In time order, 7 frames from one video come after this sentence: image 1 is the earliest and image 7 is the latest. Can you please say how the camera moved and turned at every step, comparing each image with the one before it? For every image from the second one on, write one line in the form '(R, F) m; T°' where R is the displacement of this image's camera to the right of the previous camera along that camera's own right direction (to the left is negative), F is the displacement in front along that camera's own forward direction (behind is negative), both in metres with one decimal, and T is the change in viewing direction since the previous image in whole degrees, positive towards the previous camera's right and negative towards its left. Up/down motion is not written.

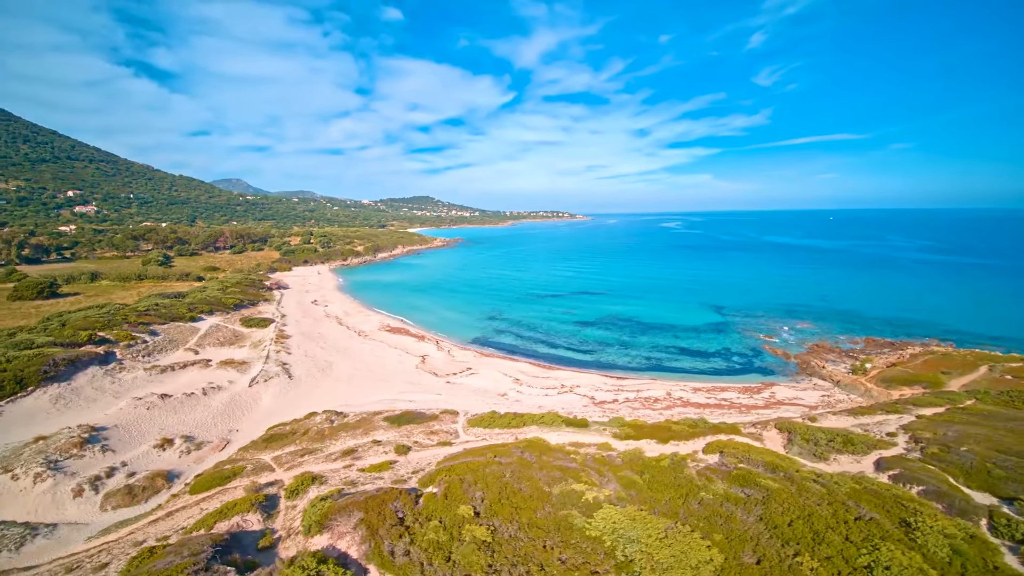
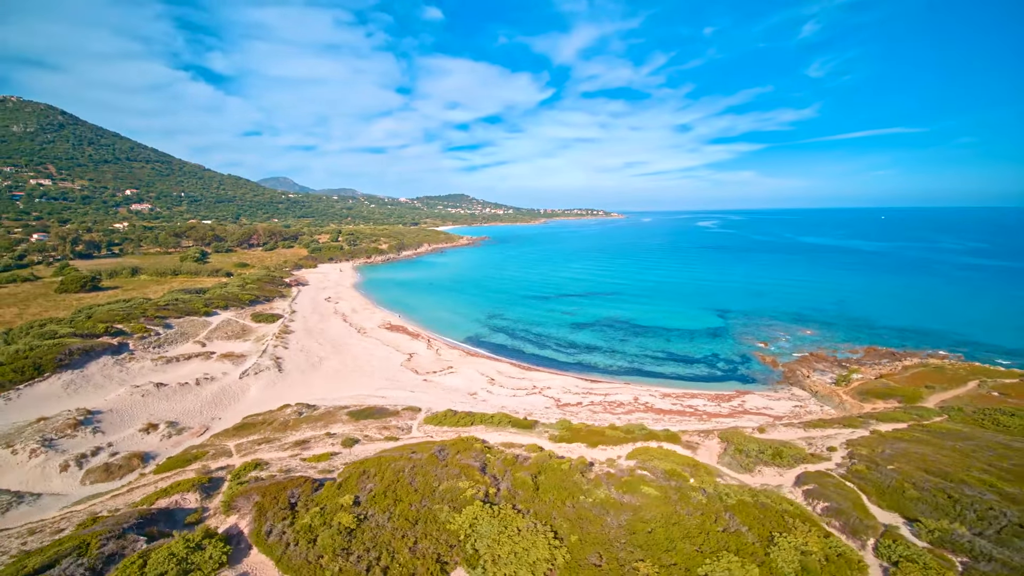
(+4.4, -0.8) m; -5°
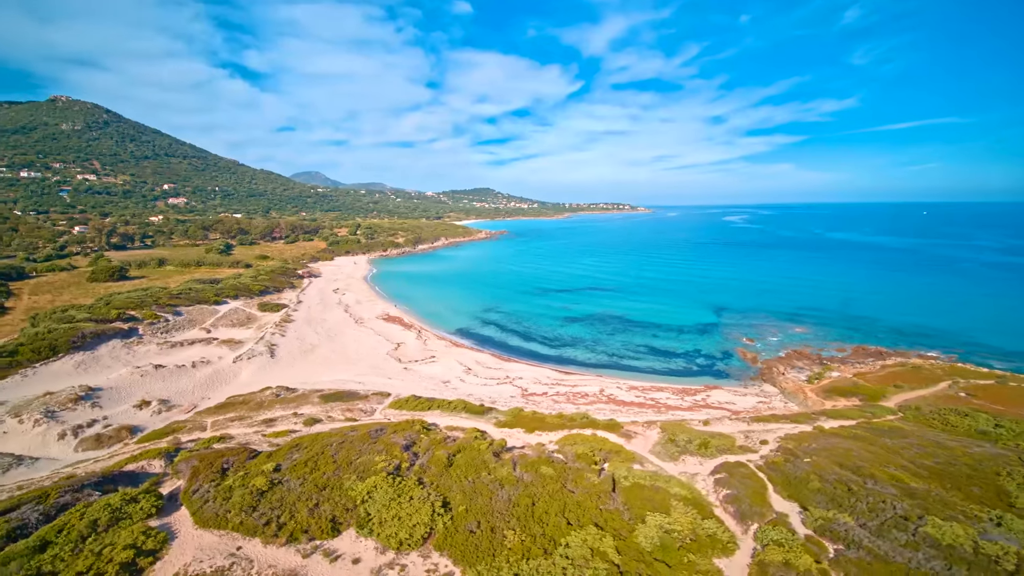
(+3.9, -1.1) m; -3°
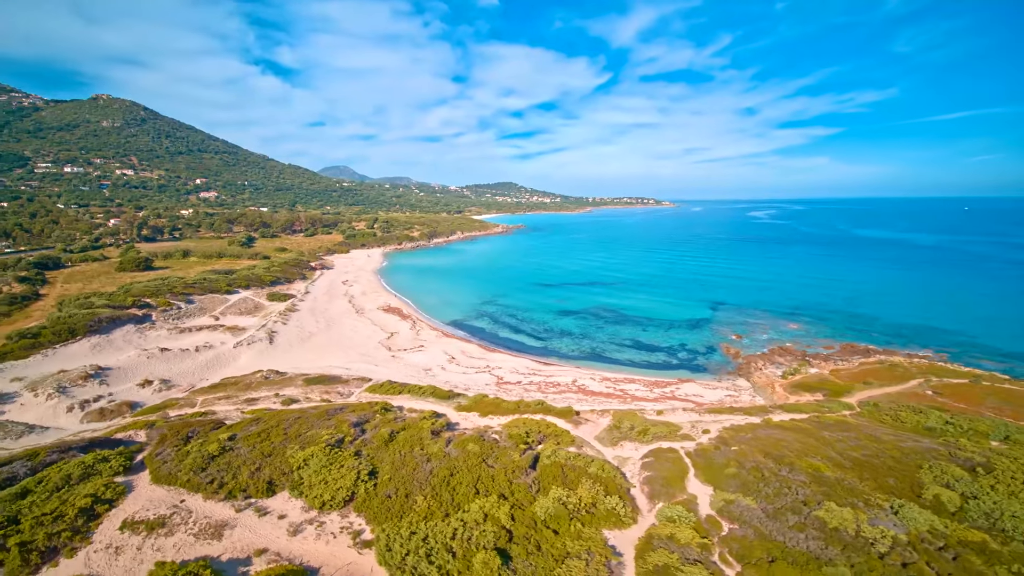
(+3.4, -1.2) m; -3°
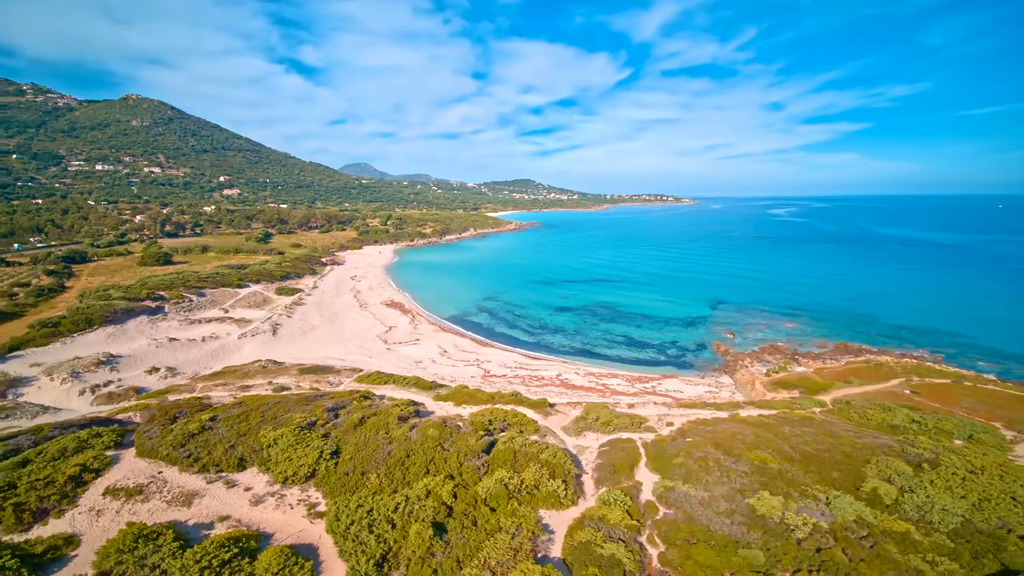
(+2.3, -0.9) m; -2°
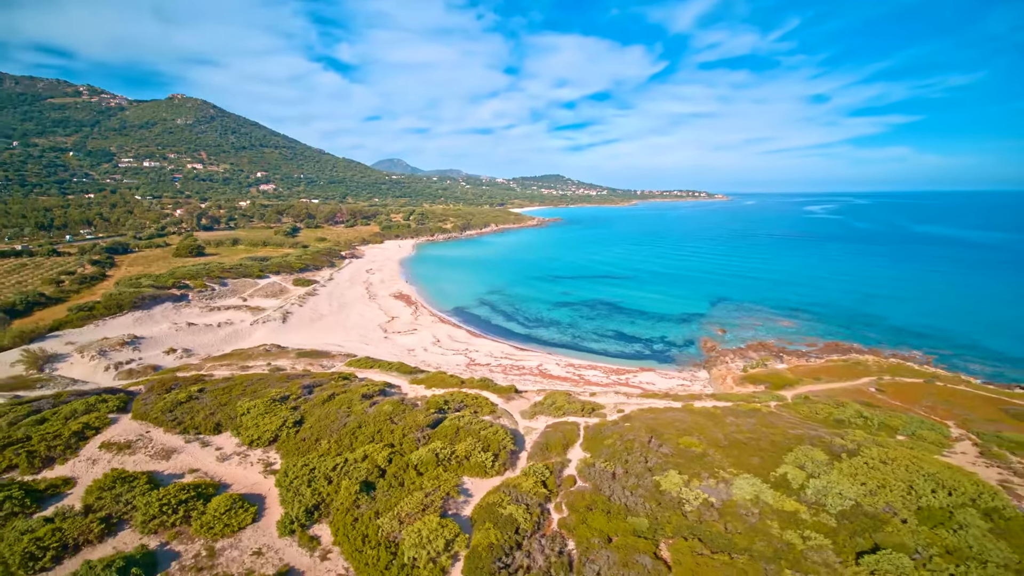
(+3.5, -1.6) m; -4°
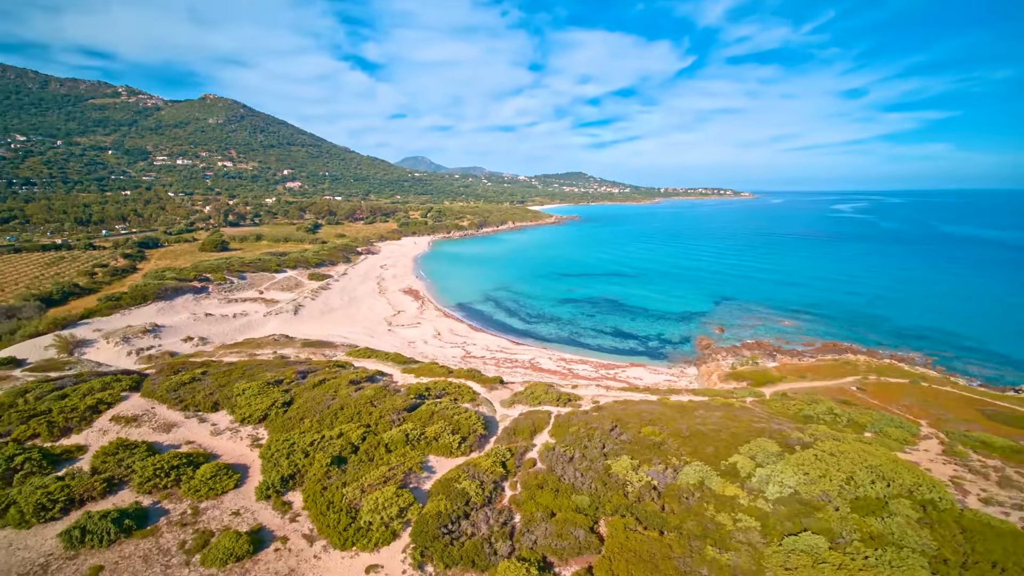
(+2.2, -1.2) m; -3°
